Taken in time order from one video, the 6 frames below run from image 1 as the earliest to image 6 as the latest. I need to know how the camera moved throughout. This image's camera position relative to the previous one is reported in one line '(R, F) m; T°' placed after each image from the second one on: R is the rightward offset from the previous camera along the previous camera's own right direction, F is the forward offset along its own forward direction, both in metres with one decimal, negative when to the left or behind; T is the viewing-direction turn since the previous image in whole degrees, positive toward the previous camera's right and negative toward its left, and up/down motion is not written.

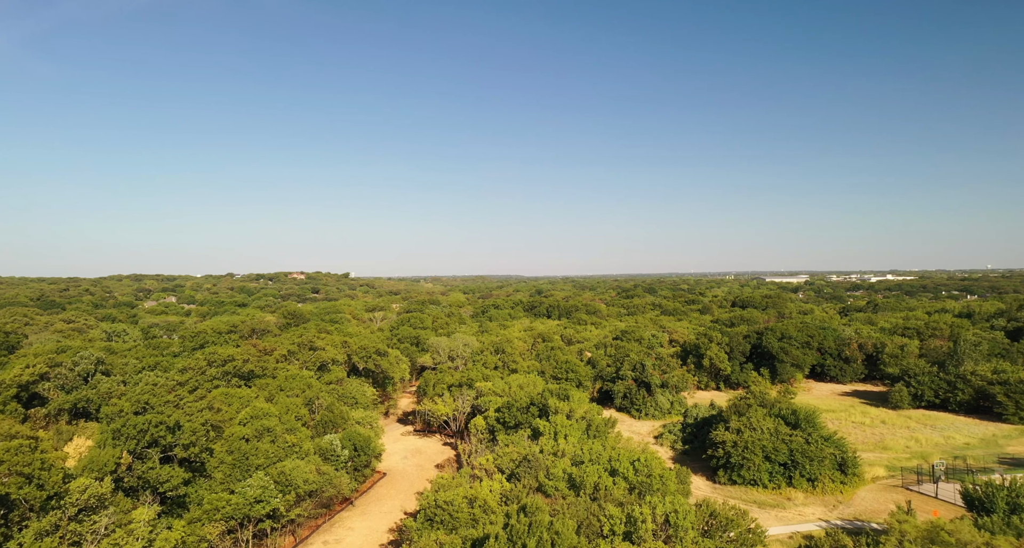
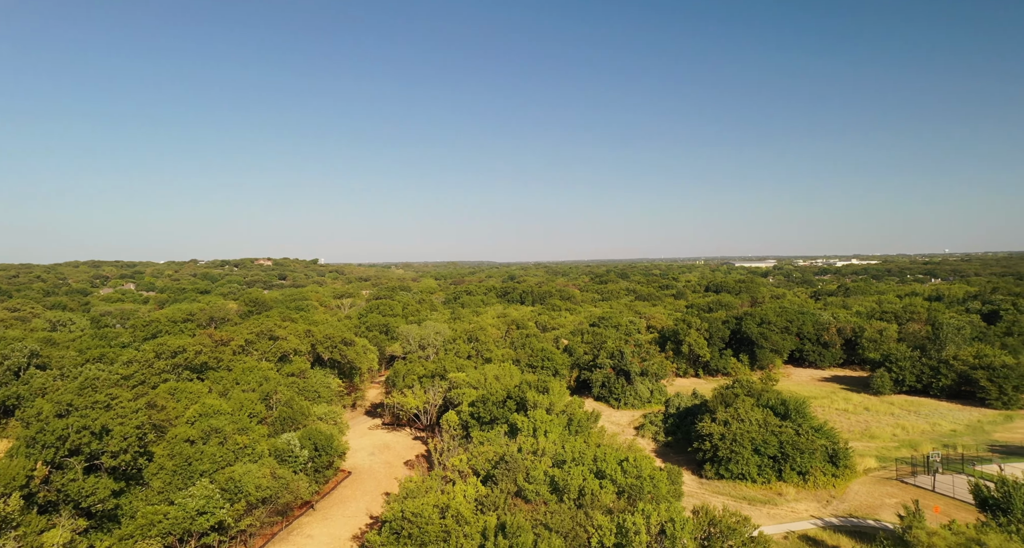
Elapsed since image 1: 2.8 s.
(-0.1, +2.6) m; +2°
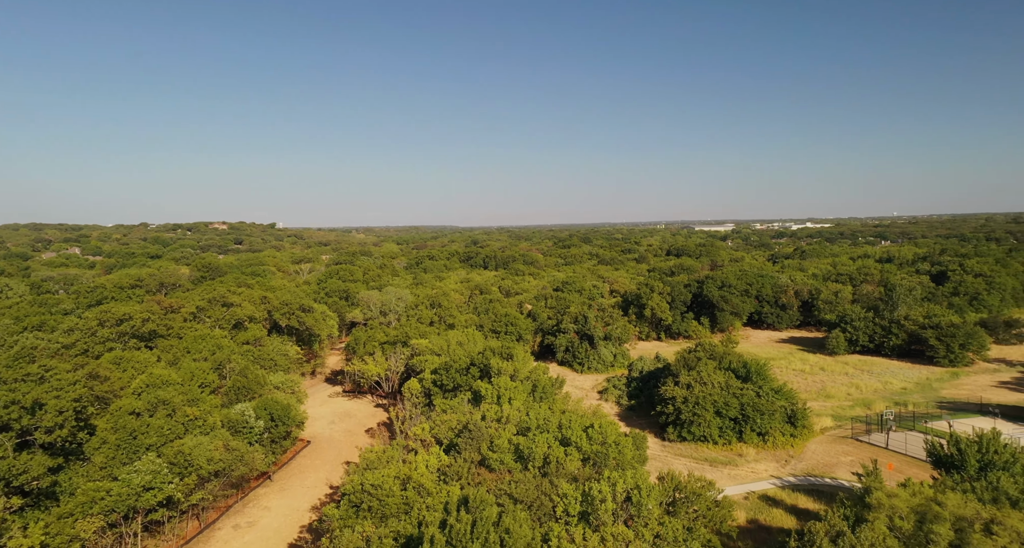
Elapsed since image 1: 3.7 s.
(0.0, +0.8) m; +3°
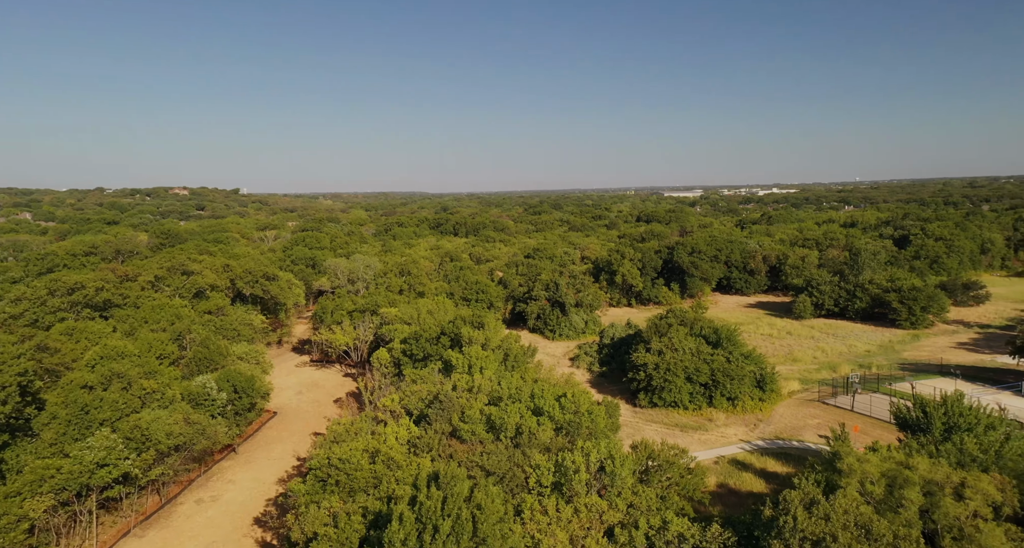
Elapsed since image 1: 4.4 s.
(0.0, +0.6) m; +2°
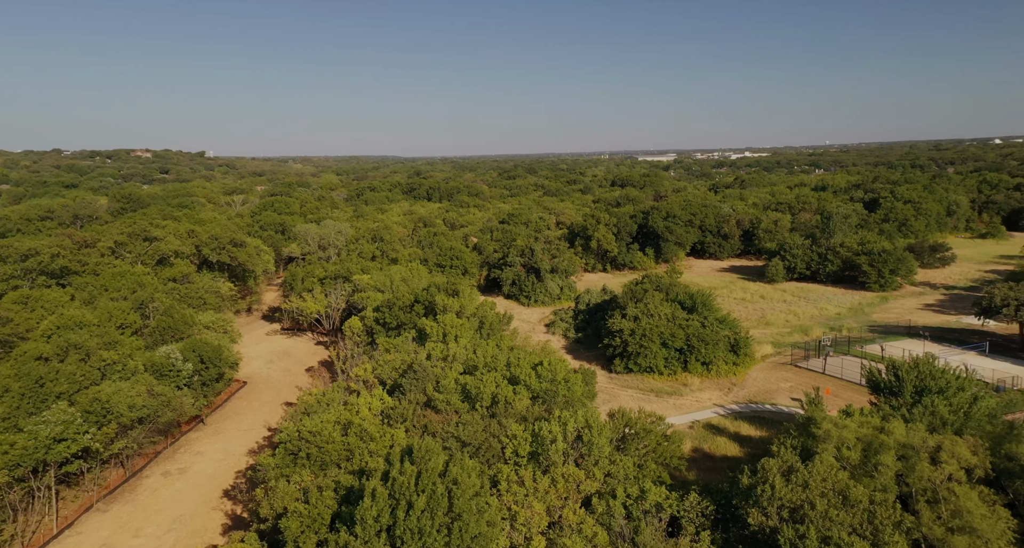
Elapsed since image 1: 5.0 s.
(0.0, +0.6) m; +2°
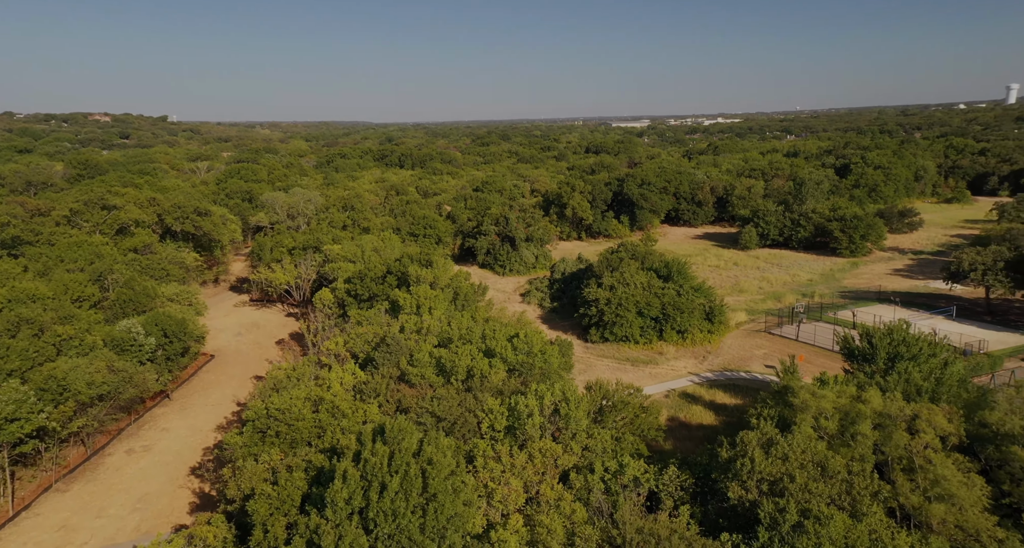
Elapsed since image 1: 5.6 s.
(0.0, +0.6) m; +2°
